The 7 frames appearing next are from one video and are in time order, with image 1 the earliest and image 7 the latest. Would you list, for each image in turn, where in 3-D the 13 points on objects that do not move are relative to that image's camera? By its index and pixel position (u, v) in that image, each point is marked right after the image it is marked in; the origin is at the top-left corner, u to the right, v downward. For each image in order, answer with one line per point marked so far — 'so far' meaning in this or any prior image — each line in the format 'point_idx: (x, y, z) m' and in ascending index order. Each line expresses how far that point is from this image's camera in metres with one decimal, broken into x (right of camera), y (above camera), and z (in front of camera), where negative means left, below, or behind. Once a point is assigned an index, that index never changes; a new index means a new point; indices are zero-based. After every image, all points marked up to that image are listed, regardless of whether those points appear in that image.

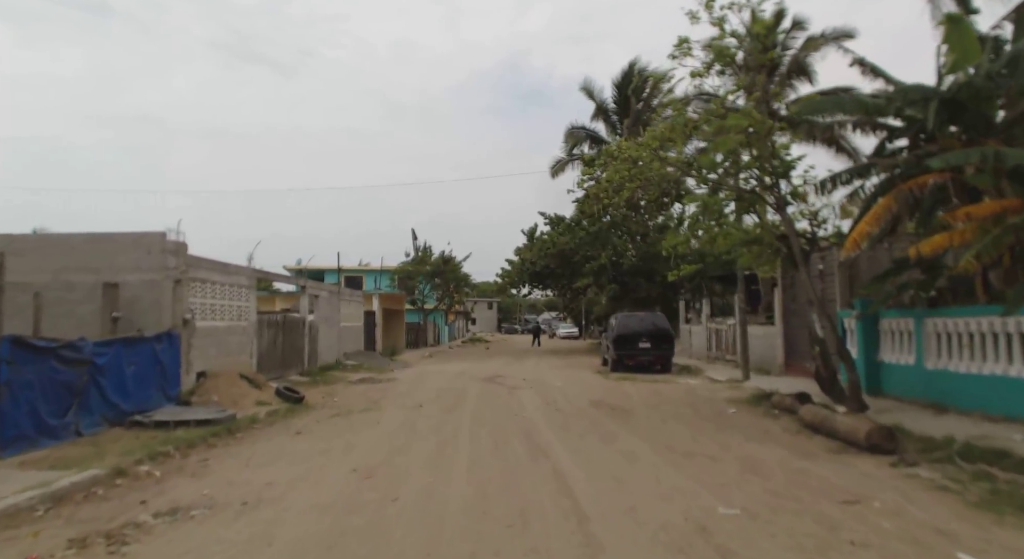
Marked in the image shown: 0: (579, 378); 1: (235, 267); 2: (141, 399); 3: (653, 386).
0: (+2.1, -3.1, +18.0) m
1: (-7.1, +0.3, +14.6) m
2: (-6.9, -2.2, +10.8) m
3: (+3.9, -2.9, +15.8) m
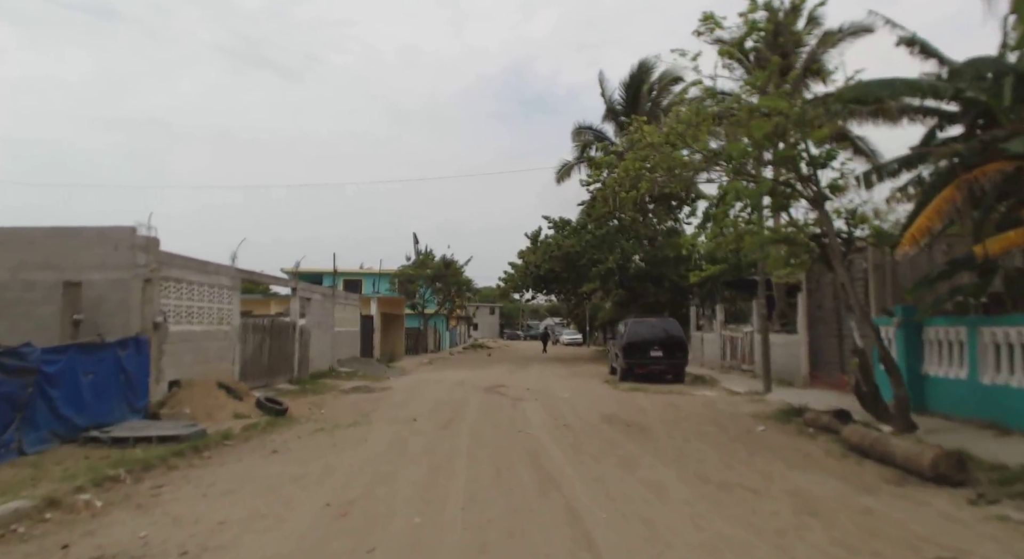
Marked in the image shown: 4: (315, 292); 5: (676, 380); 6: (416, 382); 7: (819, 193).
0: (+2.2, -3.2, +16.8) m
1: (-7.0, +0.3, +13.5) m
2: (-6.9, -2.2, +9.6) m
3: (+3.9, -3.0, +14.6) m
4: (-6.8, -0.4, +19.9) m
5: (+5.4, -3.4, +19.2) m
6: (-3.3, -3.5, +19.9) m
7: (+5.3, +1.5, +10.0) m
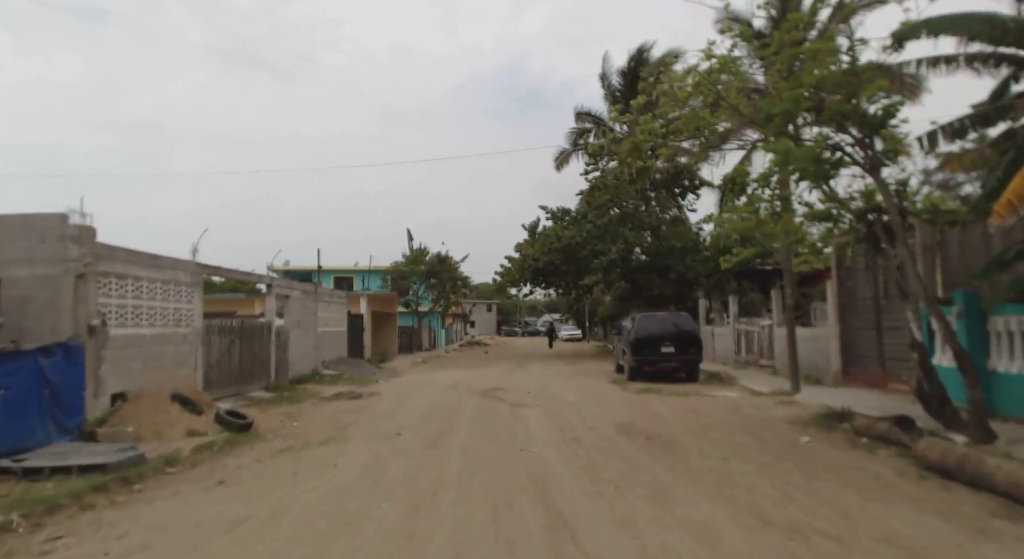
0: (+2.2, -2.9, +15.2) m
1: (-7.0, +0.4, +11.8) m
2: (-6.9, -2.1, +8.0) m
3: (+3.9, -2.8, +13.0) m
4: (-6.8, -0.3, +18.2) m
5: (+5.4, -3.0, +17.6) m
6: (-3.4, -3.4, +18.3) m
7: (+5.3, +1.8, +8.4) m
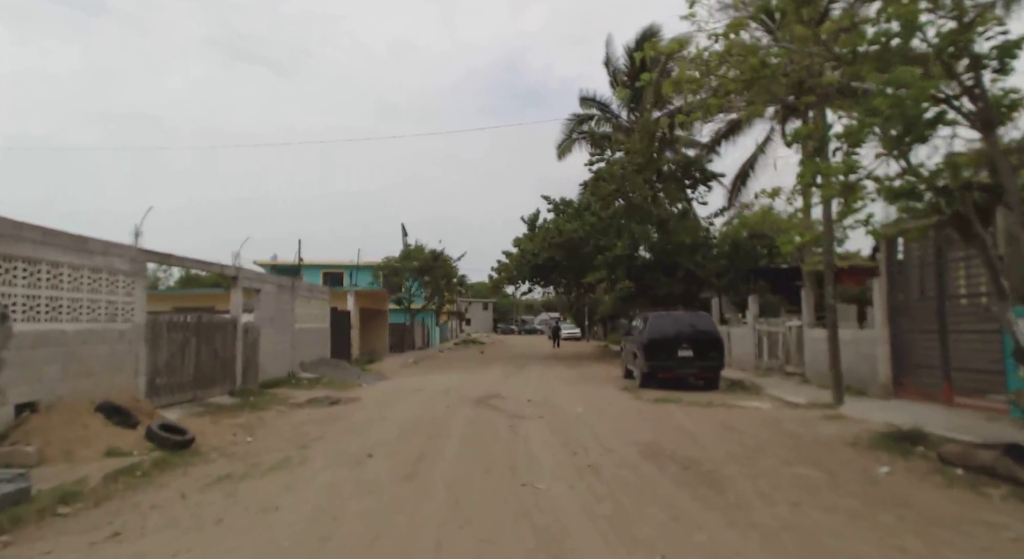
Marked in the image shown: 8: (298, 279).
0: (+2.1, -2.7, +13.3) m
1: (-7.0, +0.6, +9.9) m
2: (-6.9, -1.9, +6.0) m
3: (+3.9, -2.6, +11.1) m
4: (-6.9, 0.0, +16.3) m
5: (+5.3, -2.9, +15.7) m
6: (-3.4, -3.1, +16.4) m
7: (+5.3, +1.9, +6.6) m
8: (-6.9, 0.0, +18.5) m
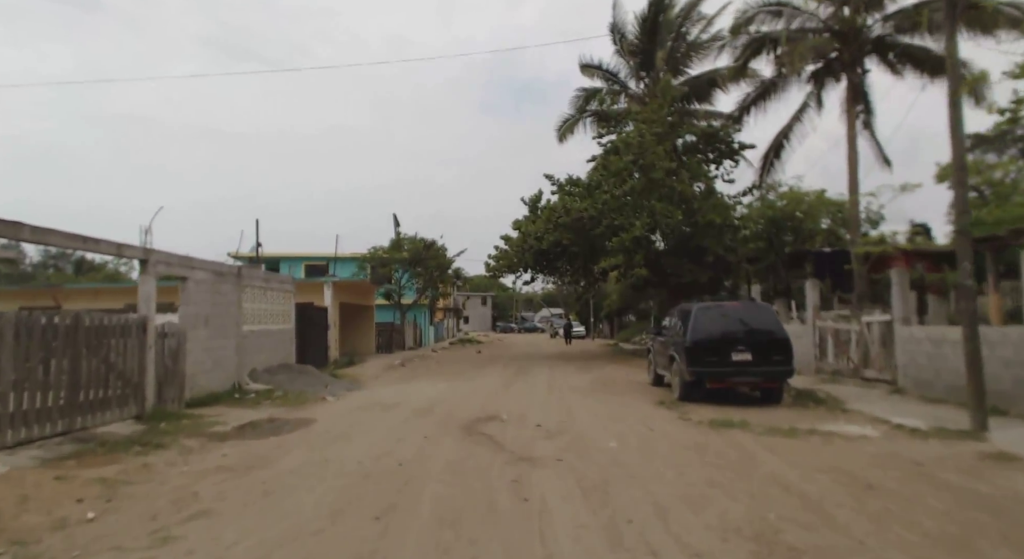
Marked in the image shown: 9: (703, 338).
0: (+2.2, -2.4, +9.8) m
1: (-7.0, +0.8, +6.2) m
2: (-6.8, -1.7, +2.4) m
3: (+4.0, -2.3, +7.6) m
4: (-6.9, +0.2, +12.6) m
5: (+5.4, -2.5, +12.1) m
6: (-3.4, -2.8, +12.8) m
7: (+5.3, +2.2, +2.9) m
8: (-6.8, +0.3, +14.9) m
9: (+3.9, -1.2, +11.7) m
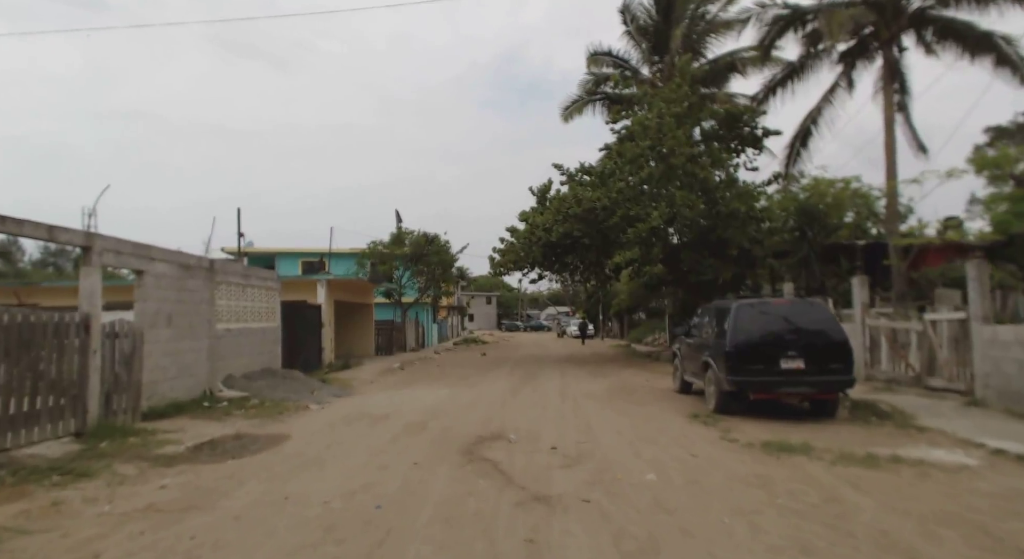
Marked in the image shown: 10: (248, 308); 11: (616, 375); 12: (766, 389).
0: (+2.3, -2.3, +8.0) m
1: (-6.9, +1.0, +4.6) m
2: (-6.7, -1.6, +0.8) m
3: (+4.1, -2.2, +5.8) m
4: (-6.7, +0.4, +11.0) m
5: (+5.5, -2.4, +10.4) m
6: (-3.2, -2.7, +11.1) m
7: (+5.4, +2.3, +1.2) m
8: (-6.6, +0.4, +13.3) m
9: (+4.0, -1.1, +10.0) m
10: (-6.7, -0.7, +14.9) m
11: (+3.2, -2.9, +17.9) m
12: (+4.3, -1.8, +9.9) m
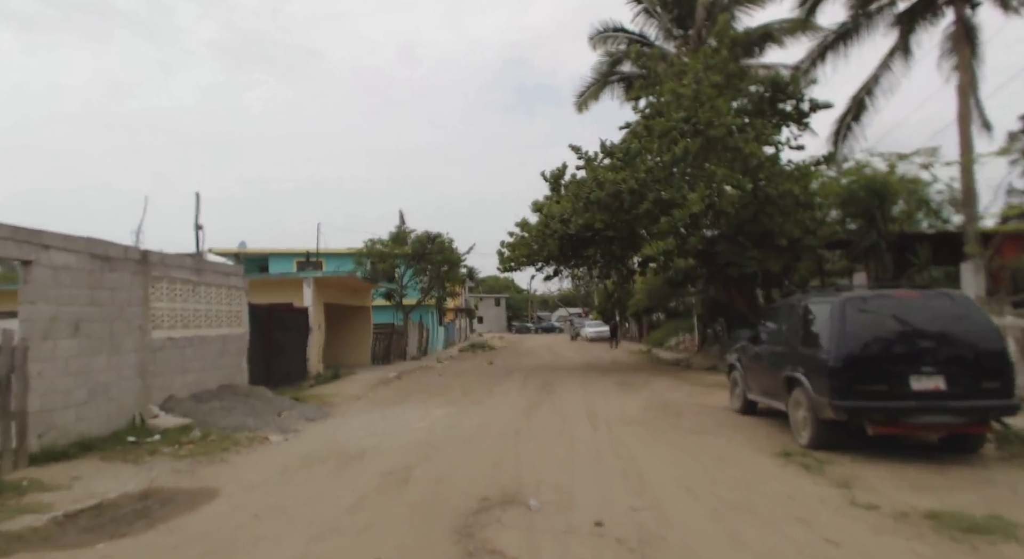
0: (+2.5, -2.1, +5.2) m
1: (-6.8, +1.1, +1.9) m
2: (-6.6, -1.5, -1.9) m
3: (+4.2, -2.0, +2.9) m
4: (-6.5, +0.5, +8.3) m
5: (+5.7, -2.2, +7.5) m
6: (-3.0, -2.6, +8.3) m
7: (+5.4, +2.5, -1.7) m
8: (-6.4, +0.5, +10.6) m
9: (+4.2, -0.9, +7.1) m
10: (-6.4, -0.7, +12.2) m
11: (+3.5, -2.8, +15.0) m
12: (+4.5, -1.6, +7.0) m
